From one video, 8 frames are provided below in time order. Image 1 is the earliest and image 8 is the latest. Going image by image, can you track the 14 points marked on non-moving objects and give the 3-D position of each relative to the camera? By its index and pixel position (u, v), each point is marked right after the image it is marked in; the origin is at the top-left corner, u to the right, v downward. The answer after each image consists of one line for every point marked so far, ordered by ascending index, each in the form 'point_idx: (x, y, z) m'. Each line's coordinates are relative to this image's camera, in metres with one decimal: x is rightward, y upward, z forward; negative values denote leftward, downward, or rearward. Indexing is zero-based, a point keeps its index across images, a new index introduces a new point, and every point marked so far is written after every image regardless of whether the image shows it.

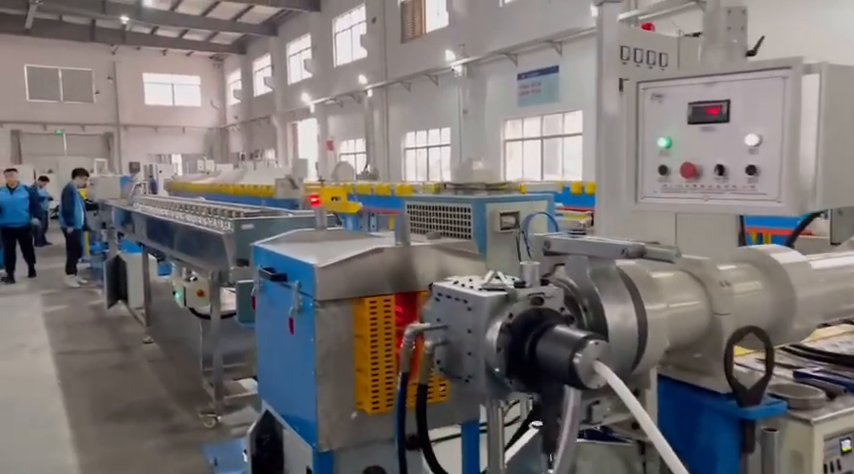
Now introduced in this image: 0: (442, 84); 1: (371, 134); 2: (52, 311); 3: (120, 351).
0: (+0.2, +2.4, +10.4) m
1: (-1.1, +2.0, +12.5) m
2: (-2.6, -0.6, +4.7) m
3: (-1.7, -0.7, +3.7) m
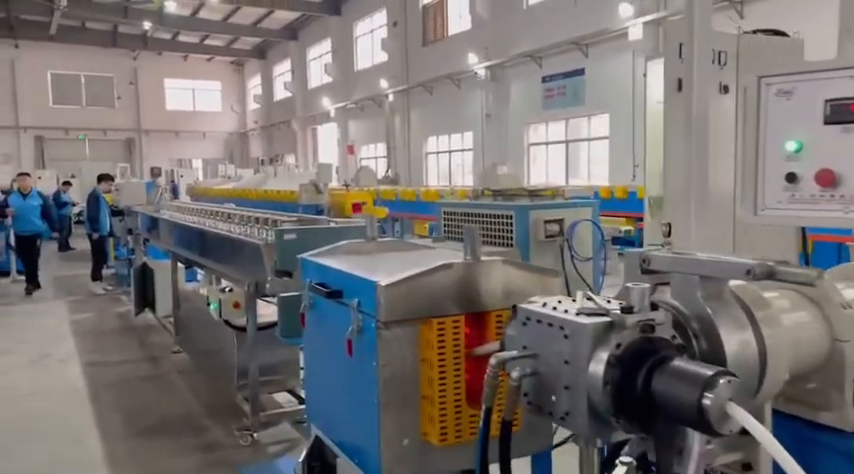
0: (+0.6, +2.3, +10.3) m
1: (-0.7, +1.9, +12.4) m
2: (-2.4, -0.6, +4.6) m
3: (-1.5, -0.7, +3.6) m
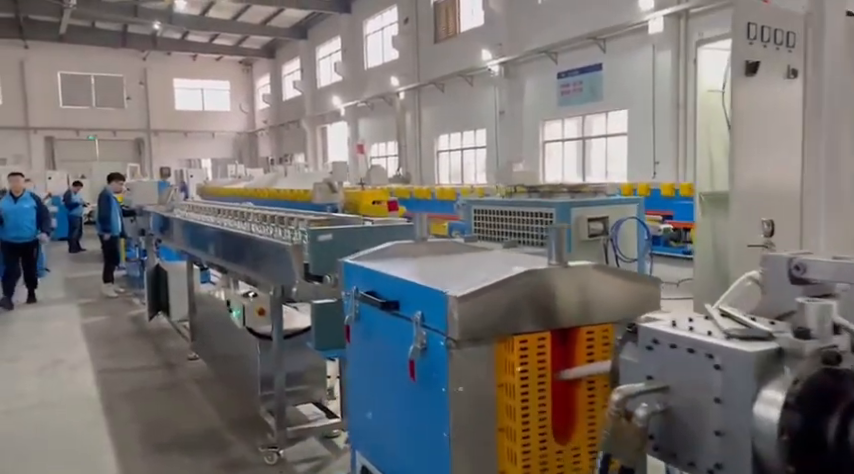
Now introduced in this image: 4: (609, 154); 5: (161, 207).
0: (+0.8, +2.3, +10.1) m
1: (-0.5, +1.9, +12.3) m
2: (-2.3, -0.6, +4.5) m
3: (-1.4, -0.7, +3.5) m
4: (+2.2, +1.0, +7.9) m
5: (-1.8, +0.2, +4.5) m
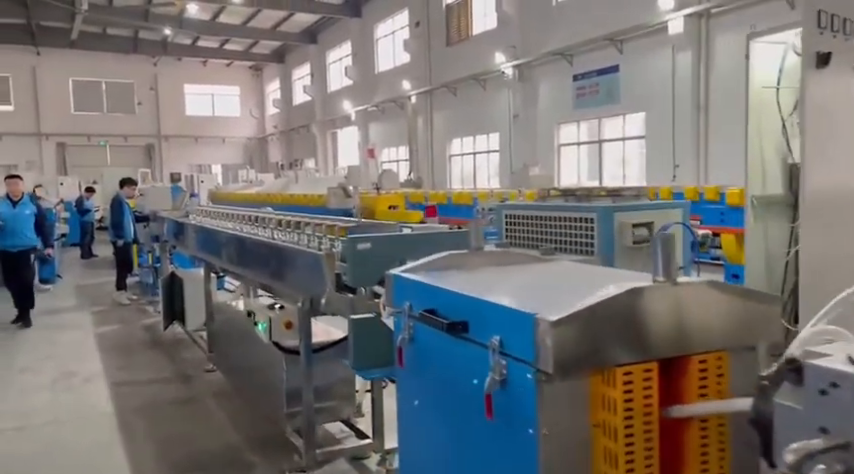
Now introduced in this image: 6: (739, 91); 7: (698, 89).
0: (+1.0, +2.3, +10.0) m
1: (-0.2, +1.8, +12.2) m
2: (-2.2, -0.6, +4.4) m
3: (-1.3, -0.7, +3.4) m
4: (+2.4, +0.9, +7.8) m
5: (-1.7, +0.2, +4.4) m
6: (+2.9, +1.4, +6.2) m
7: (+2.7, +1.5, +6.5) m
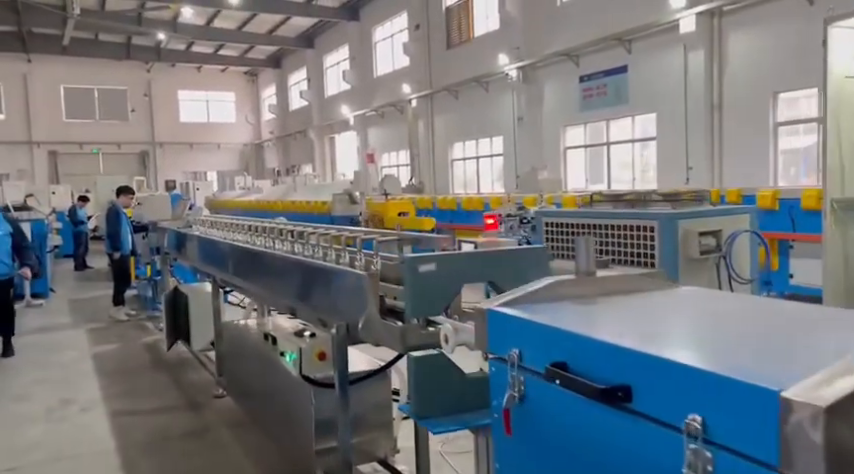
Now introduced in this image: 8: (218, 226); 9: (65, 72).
0: (+1.0, +2.2, +9.8) m
1: (-0.2, +1.7, +12.0) m
2: (-2.1, -0.7, +4.2) m
3: (-1.2, -0.8, +3.2) m
4: (+2.4, +0.9, +7.6) m
5: (-1.6, +0.1, +4.2) m
6: (+3.0, +1.3, +6.0) m
7: (+2.8, +1.4, +6.4) m
8: (-1.2, +0.1, +3.7) m
9: (-9.0, +4.1, +16.3) m
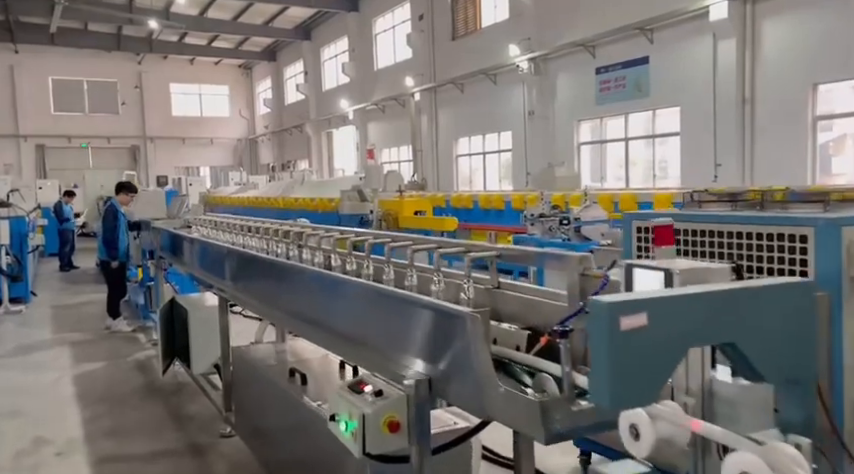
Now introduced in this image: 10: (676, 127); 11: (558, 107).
0: (+1.1, +2.2, +9.4) m
1: (-0.2, +1.7, +11.5) m
2: (-1.9, -0.7, +3.8) m
3: (-1.0, -0.8, +2.7) m
4: (+2.5, +0.9, +7.2) m
5: (-1.5, +0.1, +3.8) m
6: (+3.1, +1.3, +5.6) m
7: (+2.9, +1.4, +6.0) m
8: (-1.0, +0.1, +3.3) m
9: (-9.0, +4.2, +15.7) m
10: (+2.6, +1.2, +6.9) m
11: (+1.7, +1.6, +8.3) m
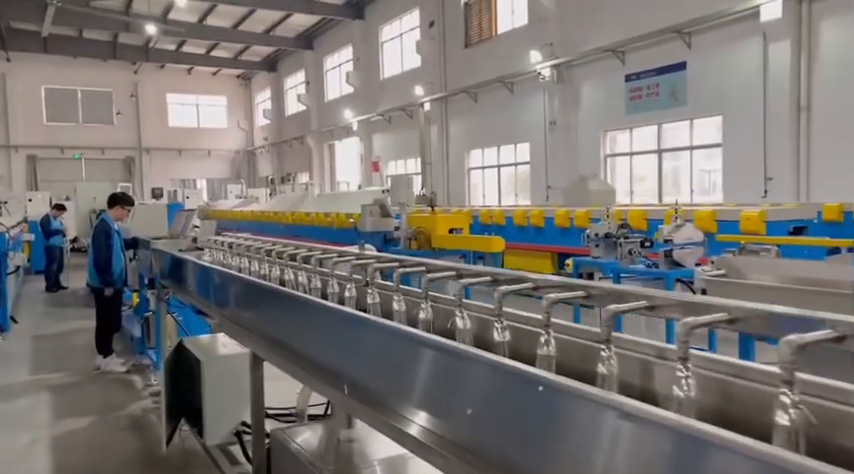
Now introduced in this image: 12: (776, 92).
0: (+1.2, +2.0, +8.9) m
1: (0.0, +1.4, +11.0) m
2: (-1.7, -0.8, +3.2) m
3: (-0.8, -0.9, +2.2) m
4: (+2.7, +0.7, +6.7) m
5: (-1.3, 0.0, +3.2) m
6: (+3.3, +1.2, +5.1) m
7: (+3.1, +1.3, +5.5) m
8: (-0.8, 0.0, +2.7) m
9: (-8.8, +3.8, +15.2) m
10: (+2.8, +1.0, +6.4) m
11: (+1.9, +1.4, +7.8) m
12: (+3.0, +1.2, +5.6) m
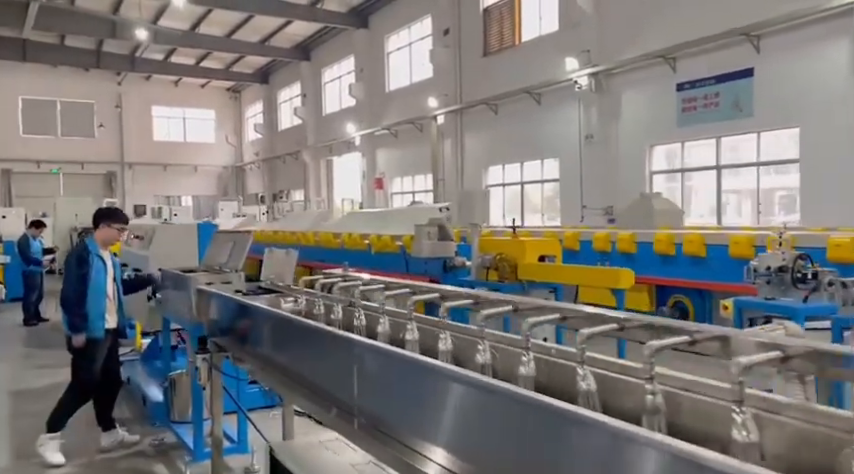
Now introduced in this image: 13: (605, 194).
0: (+1.5, +1.7, +8.2) m
1: (+0.2, +1.1, +10.3) m
2: (-1.3, -0.9, +2.3) m
3: (-0.3, -1.0, +1.3) m
4: (+3.0, +0.4, +6.0) m
5: (-0.8, -0.1, +2.4) m
6: (+3.7, +1.0, +4.5) m
7: (+3.5, +1.1, +4.8) m
8: (-0.3, -0.1, +1.9) m
9: (-8.7, +3.4, +14.2) m
10: (+3.1, +0.7, +5.7) m
11: (+2.2, +1.2, +7.2) m
12: (+3.3, +1.0, +4.9) m
13: (+2.0, +0.6, +7.4) m
